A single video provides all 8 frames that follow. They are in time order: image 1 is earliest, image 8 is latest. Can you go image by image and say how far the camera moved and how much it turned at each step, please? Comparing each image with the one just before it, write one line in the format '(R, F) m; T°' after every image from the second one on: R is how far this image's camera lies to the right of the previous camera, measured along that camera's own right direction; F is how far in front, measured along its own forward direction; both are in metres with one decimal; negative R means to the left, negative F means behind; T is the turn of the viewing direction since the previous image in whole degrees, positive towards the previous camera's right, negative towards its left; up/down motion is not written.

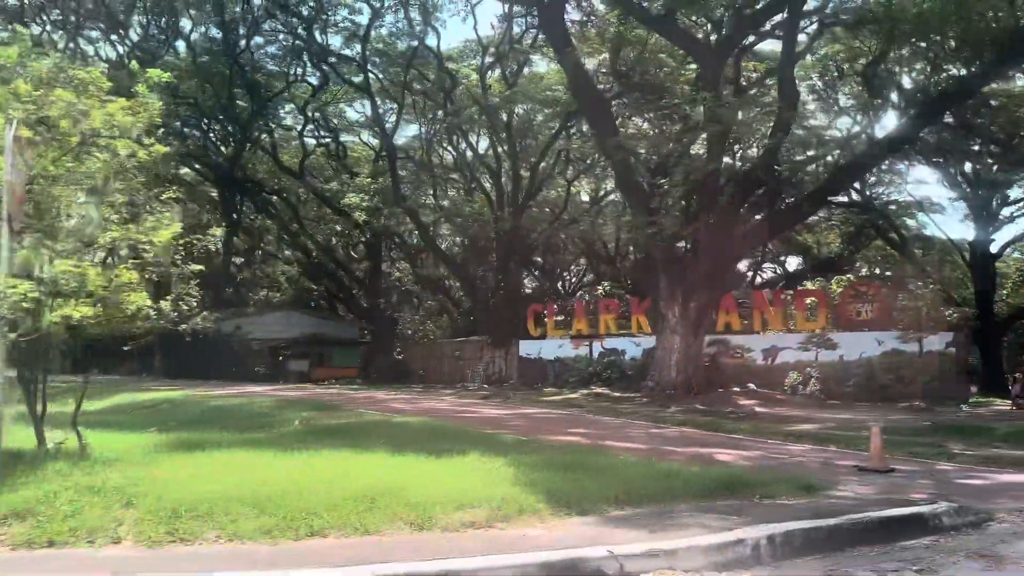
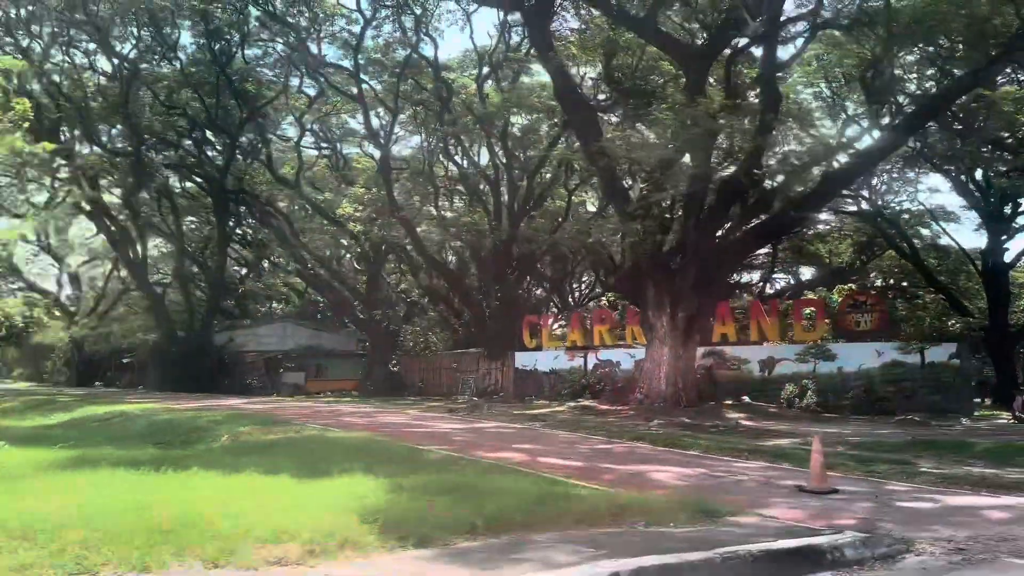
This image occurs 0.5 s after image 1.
(+0.9, +0.5) m; -1°
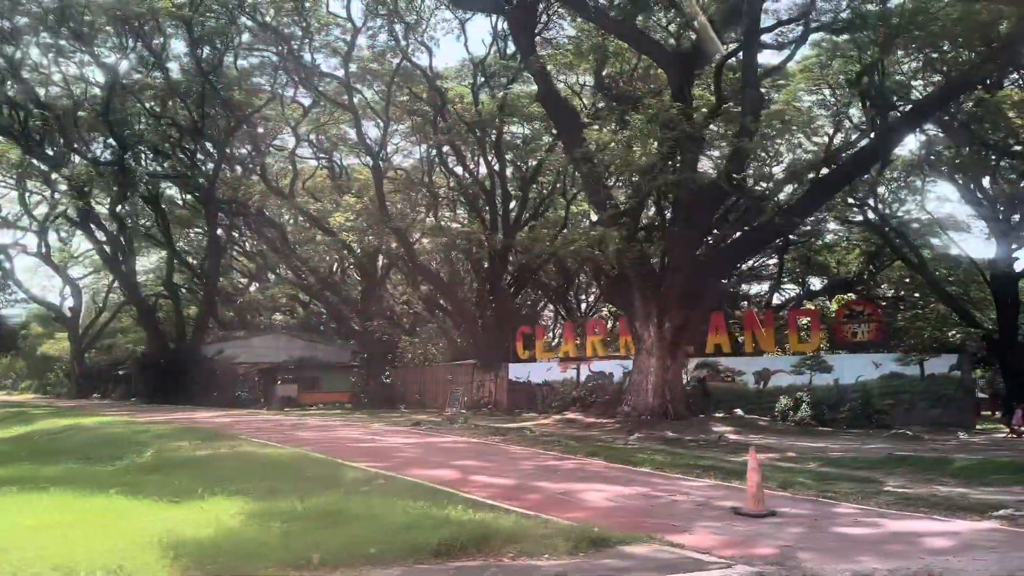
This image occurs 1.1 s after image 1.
(+0.8, +0.5) m; -1°
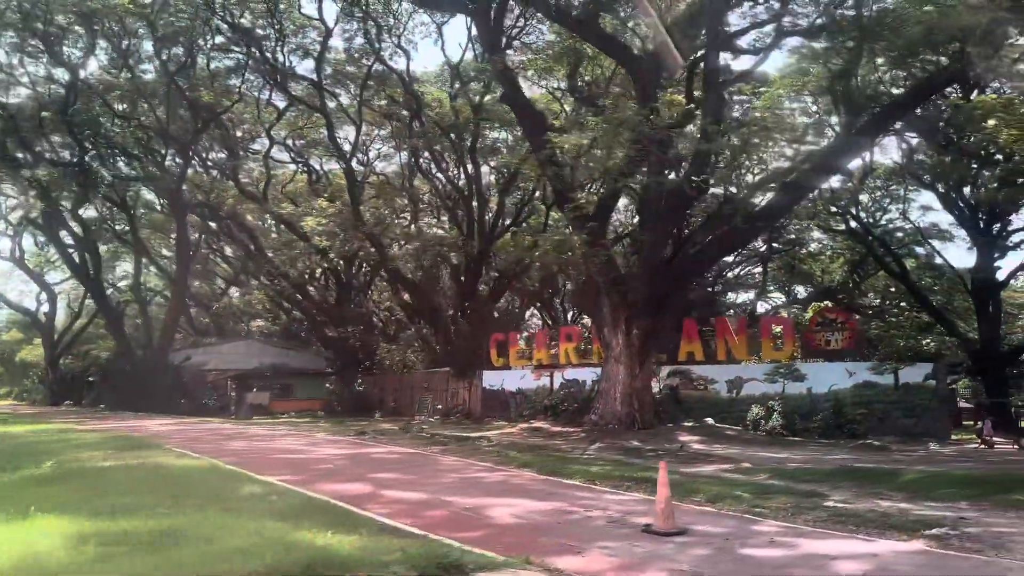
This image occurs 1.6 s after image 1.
(+0.7, +0.5) m; +1°
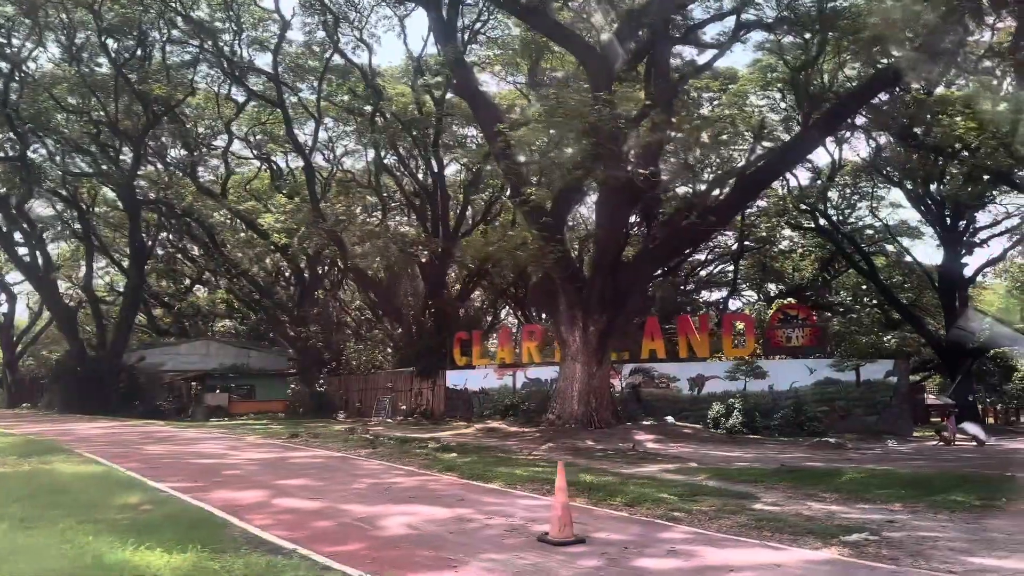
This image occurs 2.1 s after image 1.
(+0.6, +0.4) m; +1°
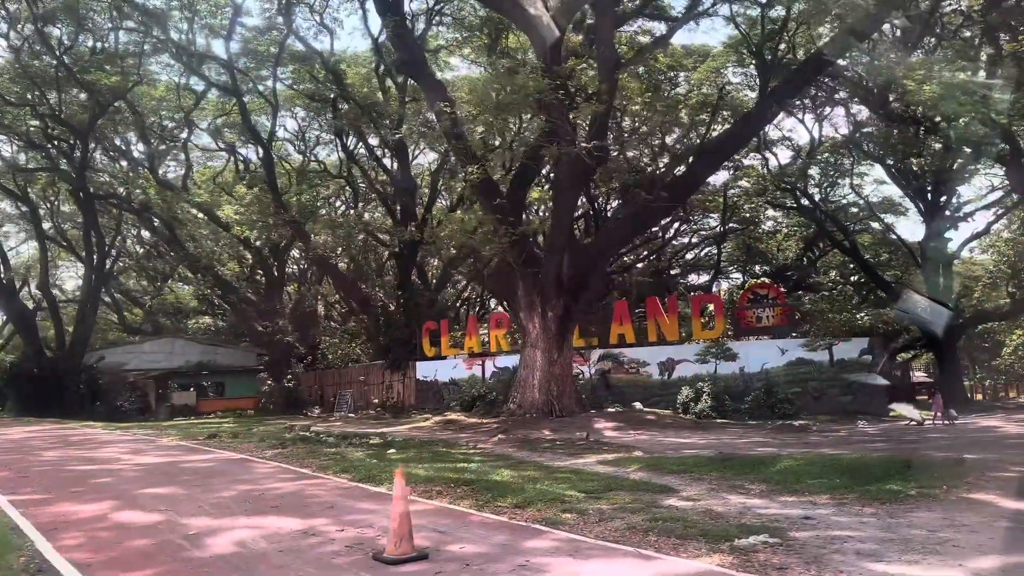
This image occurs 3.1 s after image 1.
(+0.9, +0.8) m; 0°
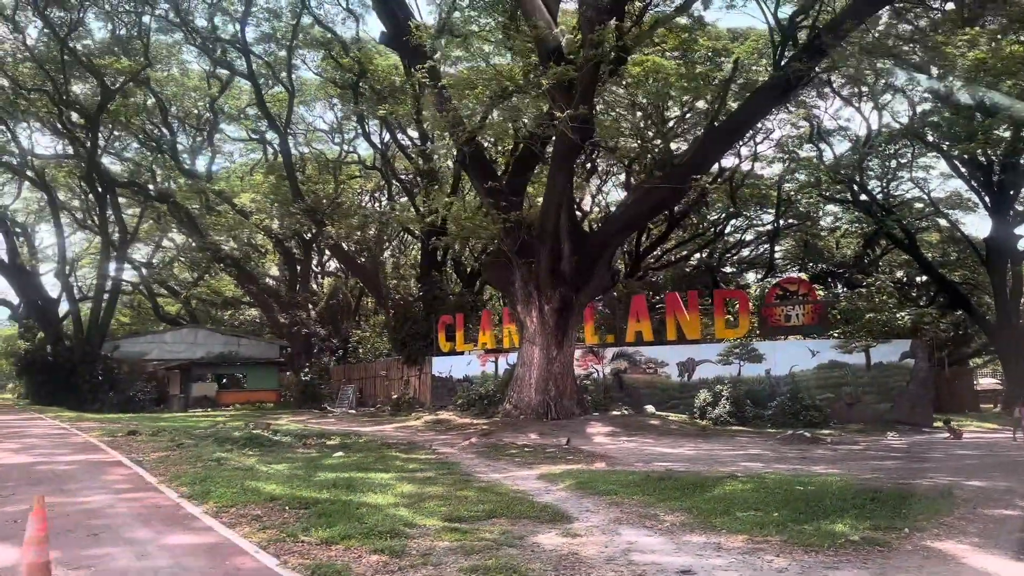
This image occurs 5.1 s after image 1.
(+1.4, +1.4) m; -4°
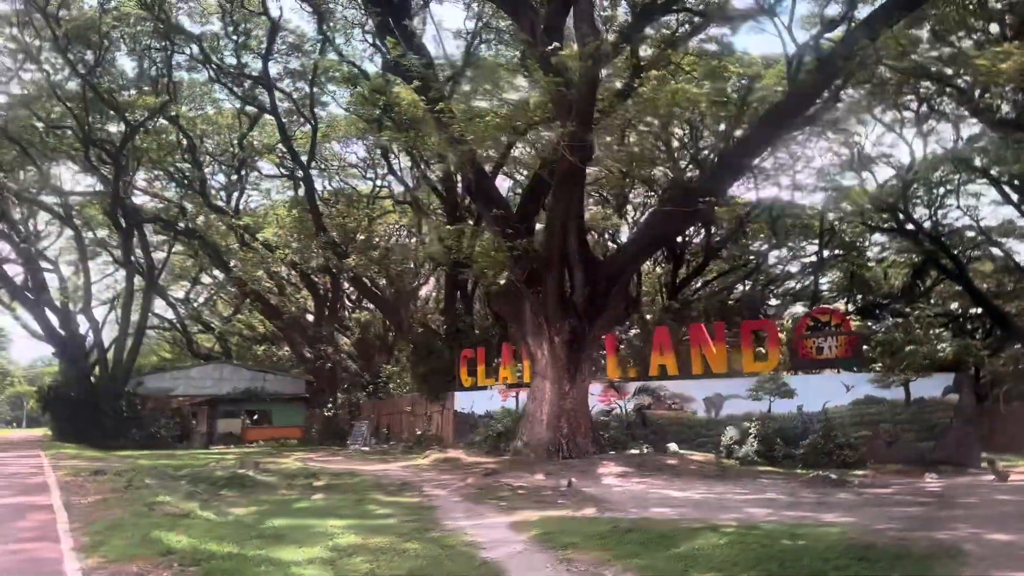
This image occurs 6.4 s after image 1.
(+0.8, +0.8) m; -3°
